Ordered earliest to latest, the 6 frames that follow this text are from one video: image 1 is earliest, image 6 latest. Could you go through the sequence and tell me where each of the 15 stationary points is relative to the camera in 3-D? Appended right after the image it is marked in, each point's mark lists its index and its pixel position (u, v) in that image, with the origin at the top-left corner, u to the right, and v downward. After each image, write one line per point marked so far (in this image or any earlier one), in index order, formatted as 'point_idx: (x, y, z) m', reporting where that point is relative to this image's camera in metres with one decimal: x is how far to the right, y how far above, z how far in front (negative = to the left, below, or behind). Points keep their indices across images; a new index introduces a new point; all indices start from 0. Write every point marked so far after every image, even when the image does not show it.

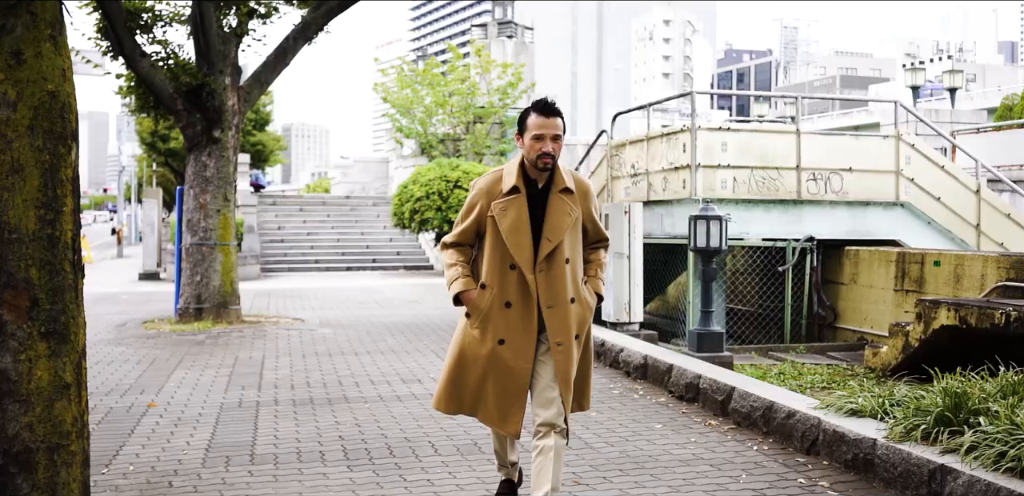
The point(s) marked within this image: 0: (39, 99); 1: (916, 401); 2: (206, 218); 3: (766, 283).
0: (-1.2, +0.4, +2.4) m
1: (+2.1, -0.8, +5.1) m
2: (-3.8, +0.4, +12.2) m
3: (+2.8, -0.4, +10.6) m
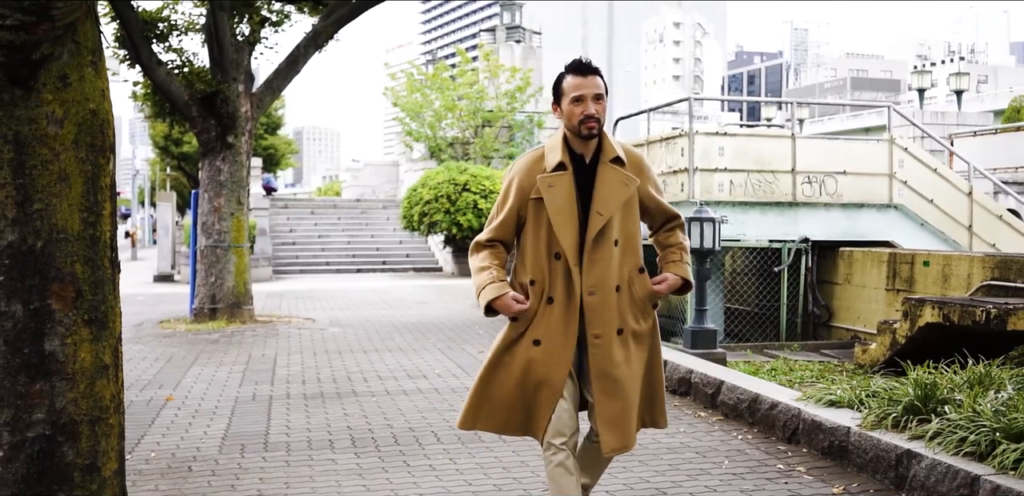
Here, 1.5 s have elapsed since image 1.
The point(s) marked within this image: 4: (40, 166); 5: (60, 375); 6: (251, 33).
0: (-1.2, +0.4, +2.8) m
1: (+2.1, -0.8, +5.4) m
2: (-3.8, +0.3, +12.6) m
3: (+2.8, -0.4, +10.9) m
4: (-1.3, +0.2, +2.7) m
5: (-1.3, -0.4, +2.7) m
6: (-3.5, +2.9, +13.0) m
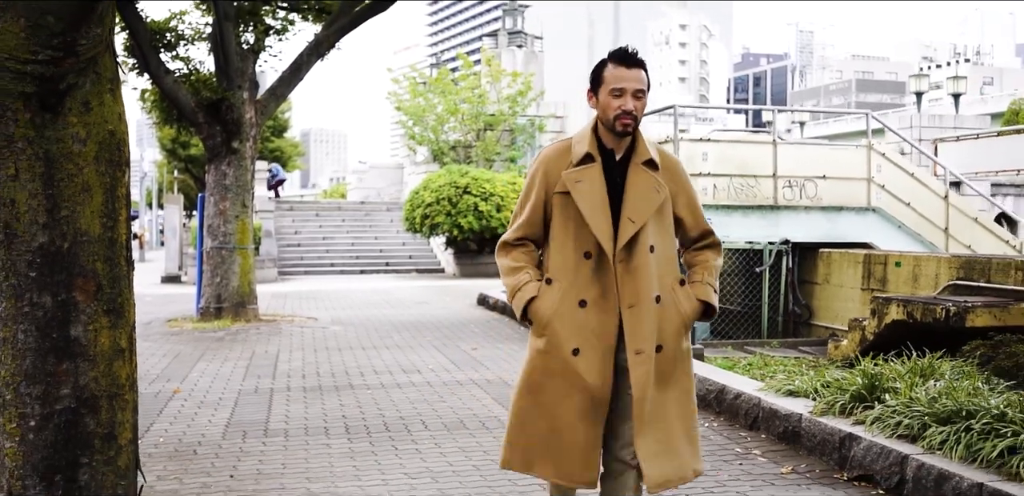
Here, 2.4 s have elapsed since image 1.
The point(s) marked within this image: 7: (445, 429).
0: (-1.4, +0.4, +3.3) m
1: (+2.0, -0.8, +5.9) m
2: (-3.9, +0.3, +13.0) m
3: (+2.7, -0.4, +11.4) m
4: (-1.4, +0.2, +3.1) m
5: (-1.4, -0.4, +3.2) m
6: (-3.6, +2.9, +13.4) m
7: (-0.4, -1.2, +6.4) m
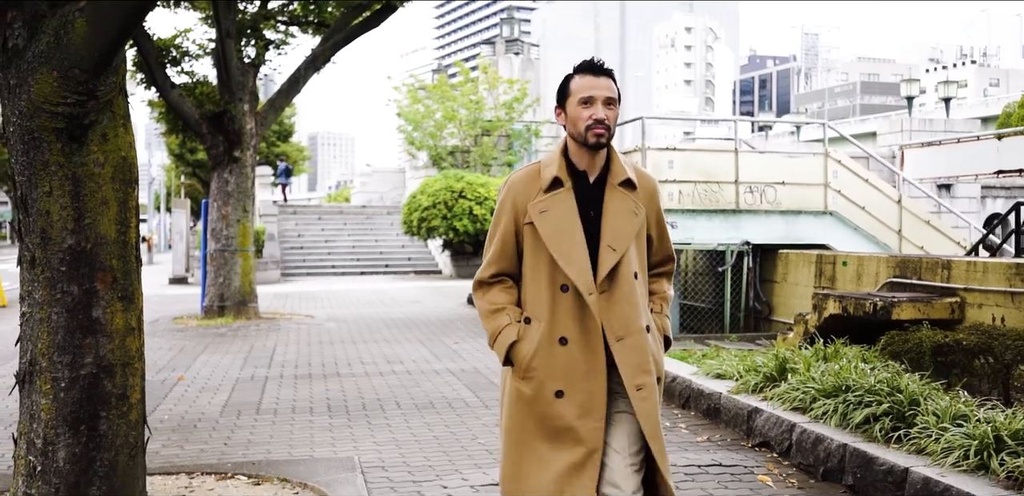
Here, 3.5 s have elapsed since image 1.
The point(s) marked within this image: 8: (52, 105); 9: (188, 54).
0: (-1.7, +0.4, +4.1) m
1: (+1.7, -0.8, +6.7) m
2: (-4.1, +0.3, +13.9) m
3: (+2.5, -0.4, +12.2) m
4: (-1.8, +0.2, +4.0) m
5: (-1.7, -0.4, +4.0) m
6: (-3.8, +2.8, +14.3) m
7: (-0.7, -1.2, +7.3) m
8: (-1.8, +0.6, +3.9) m
9: (-4.7, +2.8, +14.1) m
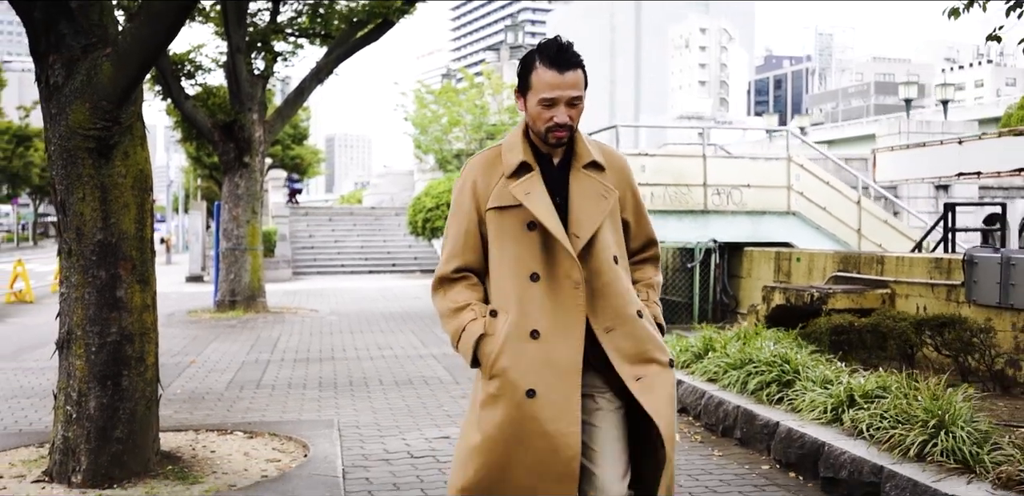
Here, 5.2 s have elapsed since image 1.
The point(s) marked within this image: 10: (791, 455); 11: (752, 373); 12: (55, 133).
0: (-2.0, +0.4, +5.2) m
1: (+1.4, -0.8, +7.7) m
2: (-4.3, +0.3, +15.0) m
3: (+2.3, -0.4, +13.2) m
4: (-2.1, +0.3, +5.1) m
5: (-2.0, -0.3, +5.1) m
6: (-3.9, +2.9, +15.4) m
7: (-1.0, -1.2, +8.3) m
8: (-2.2, +0.6, +4.9) m
9: (-4.9, +2.8, +15.2) m
10: (+1.5, -1.1, +5.2) m
11: (+1.6, -0.8, +6.3) m
12: (-2.4, +0.6, +5.0) m
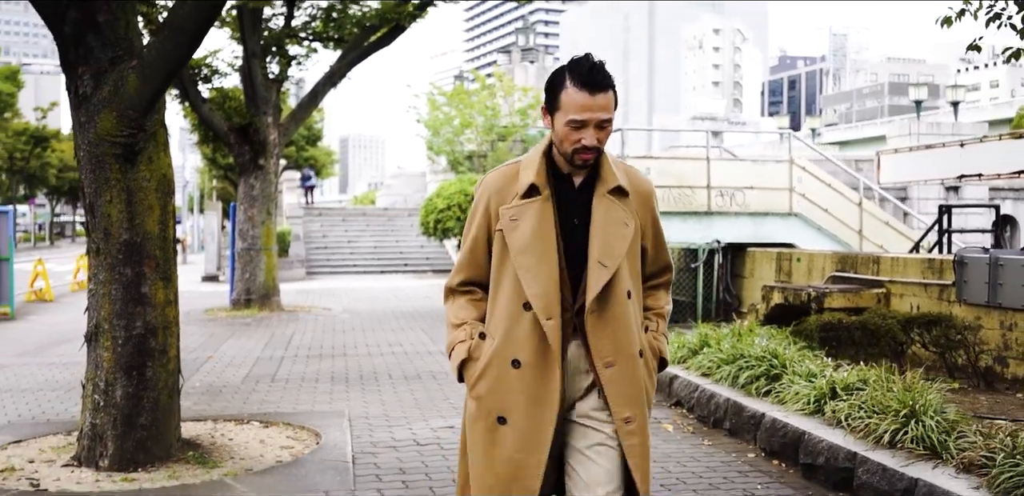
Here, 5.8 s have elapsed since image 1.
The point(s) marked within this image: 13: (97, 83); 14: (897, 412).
0: (-2.0, +0.4, +5.5) m
1: (+1.4, -0.8, +8.0) m
2: (-4.1, +0.3, +15.4) m
3: (+2.4, -0.4, +13.5) m
4: (-2.1, +0.3, +5.4) m
5: (-2.1, -0.3, +5.4) m
6: (-3.8, +2.9, +15.8) m
7: (-1.0, -1.2, +8.6) m
8: (-2.2, +0.6, +5.3) m
9: (-4.7, +2.8, +15.6) m
10: (+1.5, -1.1, +5.5) m
11: (+1.6, -0.8, +6.6) m
12: (-2.4, +0.6, +5.3) m
13: (-2.3, +0.9, +5.3) m
14: (+2.0, -0.8, +5.0) m
